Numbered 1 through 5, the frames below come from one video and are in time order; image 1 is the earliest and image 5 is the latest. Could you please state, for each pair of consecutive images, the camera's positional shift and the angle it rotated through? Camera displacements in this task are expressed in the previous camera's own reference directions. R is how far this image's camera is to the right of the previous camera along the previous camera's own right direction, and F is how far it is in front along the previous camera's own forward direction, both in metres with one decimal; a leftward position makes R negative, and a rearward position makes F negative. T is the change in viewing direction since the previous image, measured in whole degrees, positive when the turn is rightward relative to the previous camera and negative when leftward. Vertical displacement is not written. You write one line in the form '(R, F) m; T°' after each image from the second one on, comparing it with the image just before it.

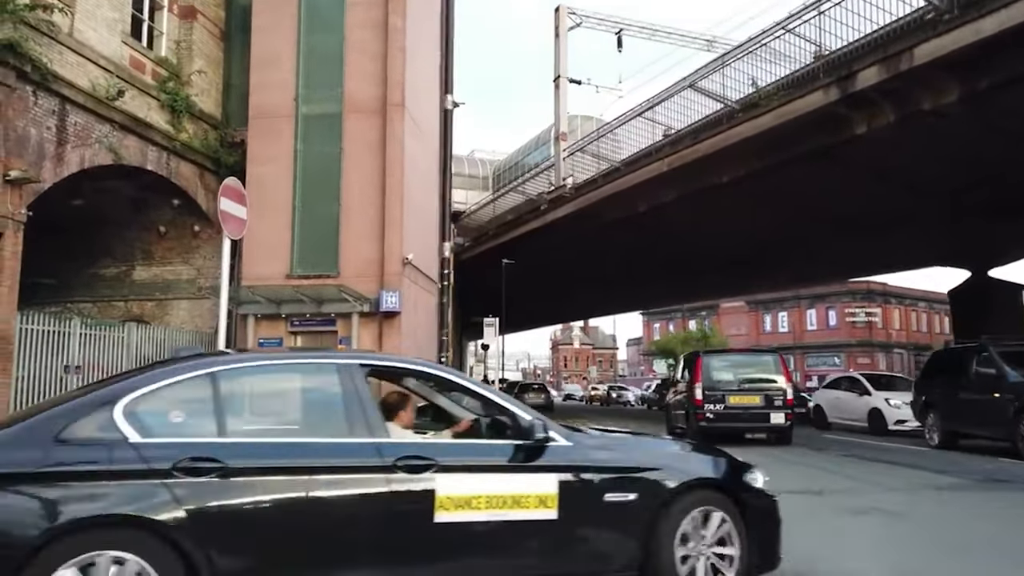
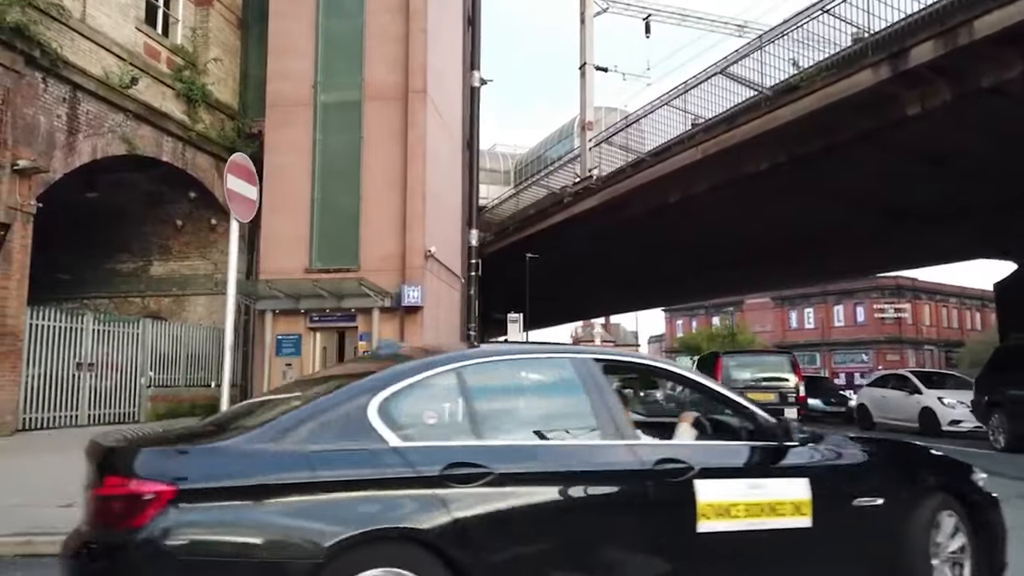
(-0.1, +0.4) m; -2°
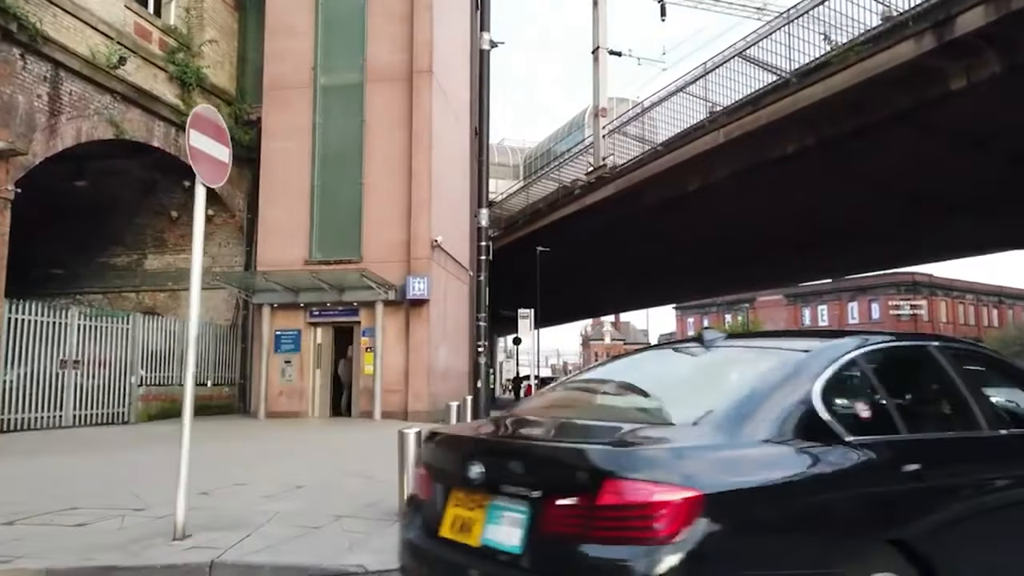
(0.0, +0.6) m; -1°
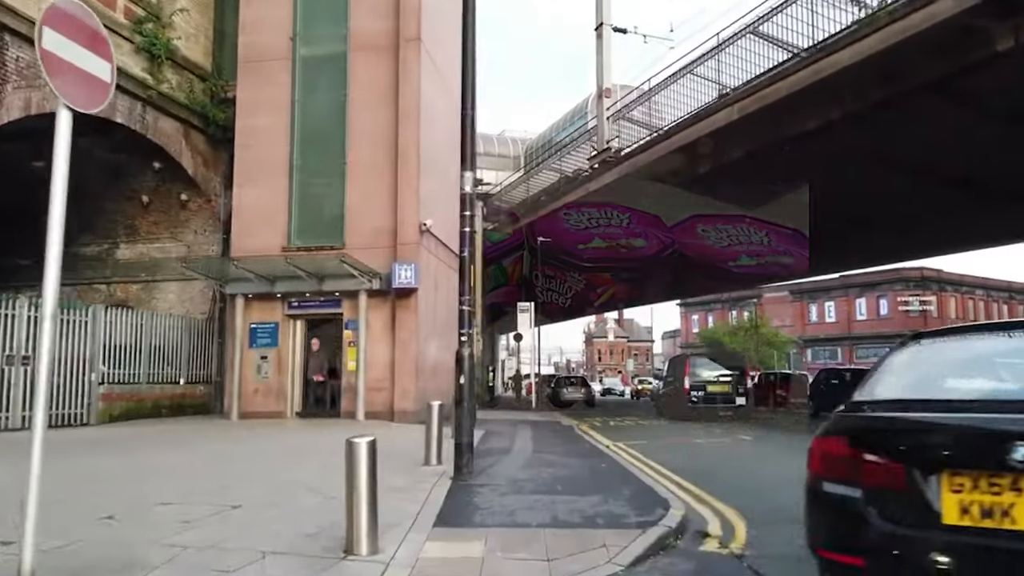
(+0.1, +0.8) m; 0°
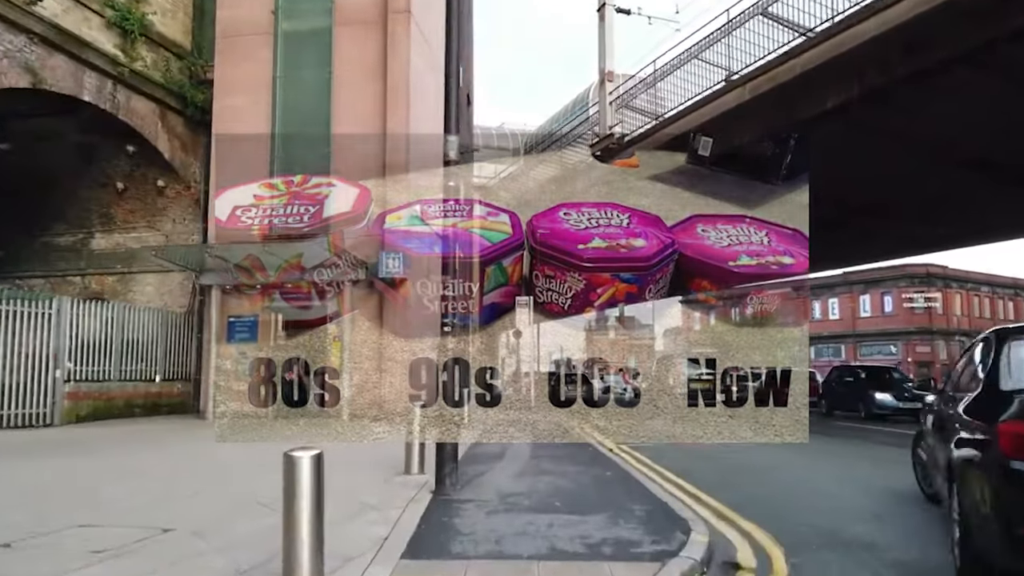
(0.0, +0.6) m; 0°
